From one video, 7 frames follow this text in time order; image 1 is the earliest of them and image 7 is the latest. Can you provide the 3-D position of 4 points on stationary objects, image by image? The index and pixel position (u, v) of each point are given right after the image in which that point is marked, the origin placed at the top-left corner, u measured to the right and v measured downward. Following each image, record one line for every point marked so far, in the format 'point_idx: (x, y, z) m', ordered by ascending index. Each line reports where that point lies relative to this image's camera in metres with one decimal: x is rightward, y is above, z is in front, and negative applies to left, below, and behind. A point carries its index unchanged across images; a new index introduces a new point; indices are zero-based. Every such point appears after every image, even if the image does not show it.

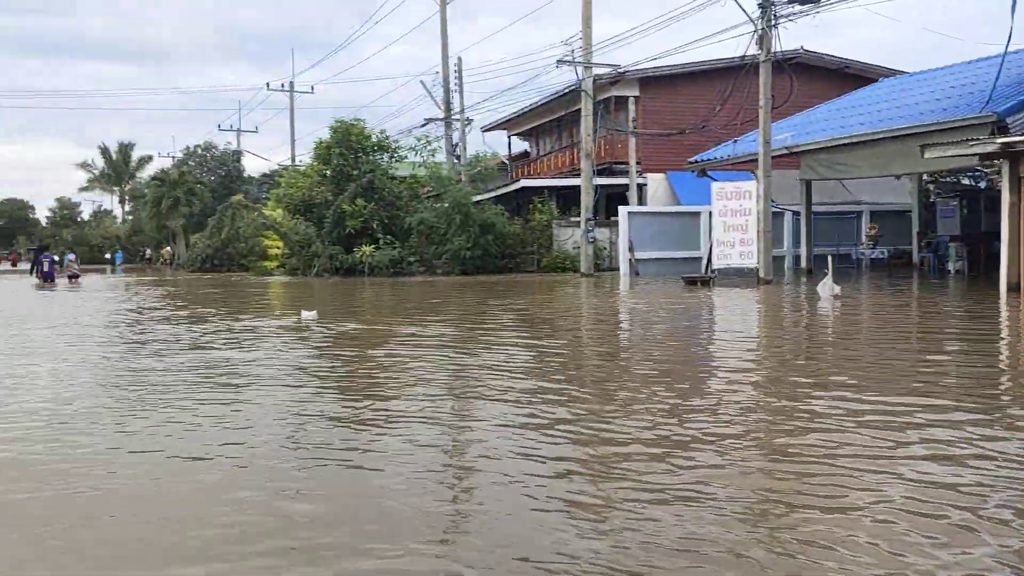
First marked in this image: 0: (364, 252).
0: (-3.4, +0.8, +19.5) m
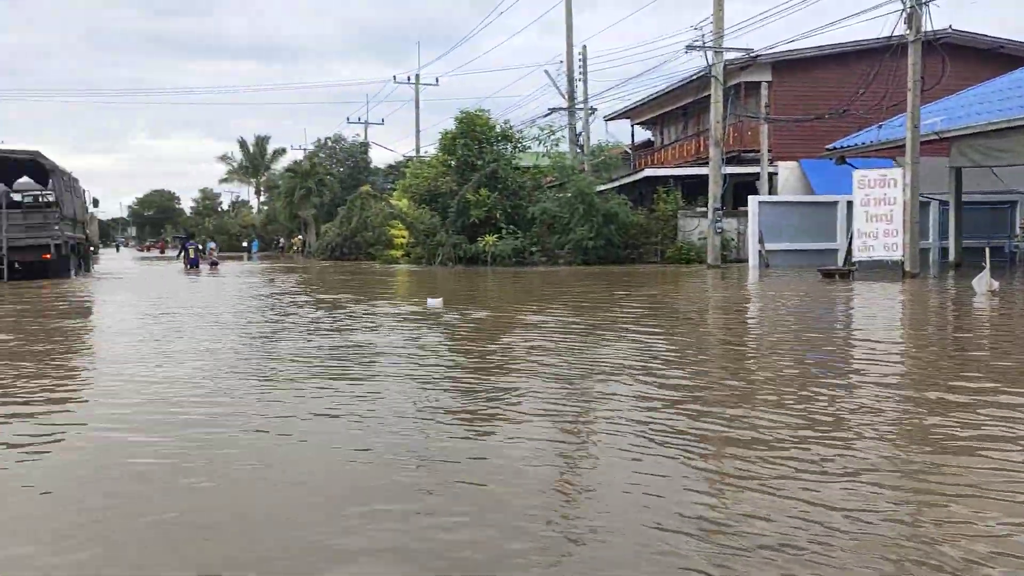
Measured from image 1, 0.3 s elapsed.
0: (-0.5, +1.1, +19.7) m
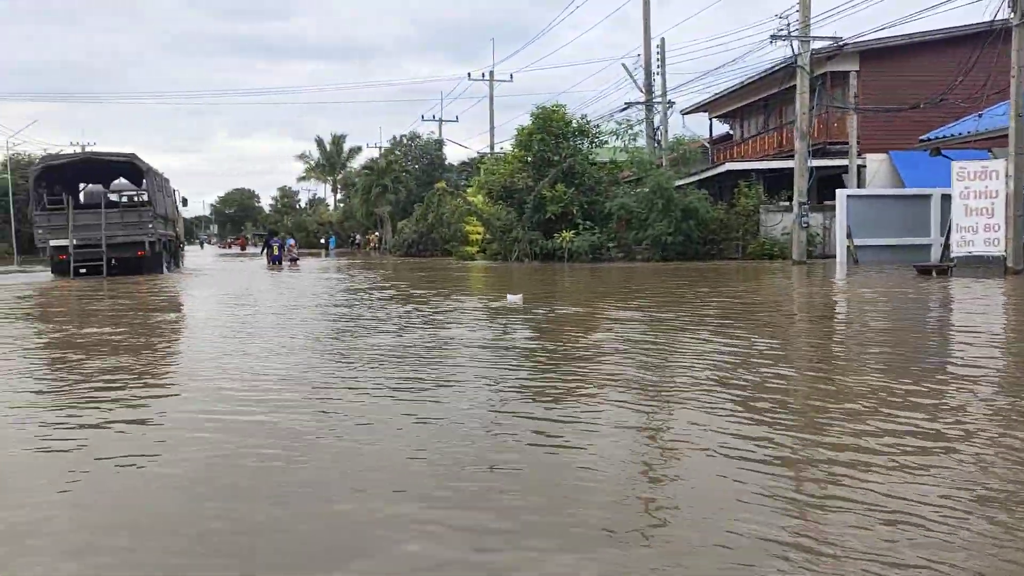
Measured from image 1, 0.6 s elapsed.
0: (+1.2, +1.2, +19.6) m
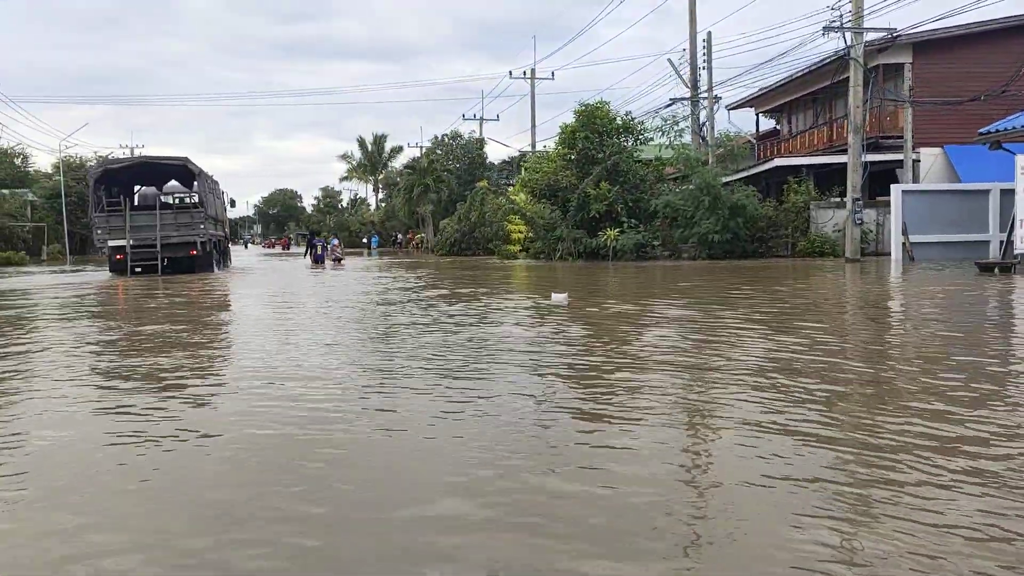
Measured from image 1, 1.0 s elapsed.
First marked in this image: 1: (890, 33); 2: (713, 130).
0: (+2.3, +1.2, +19.4) m
1: (+6.7, +4.5, +14.9) m
2: (+4.6, +3.6, +19.1) m
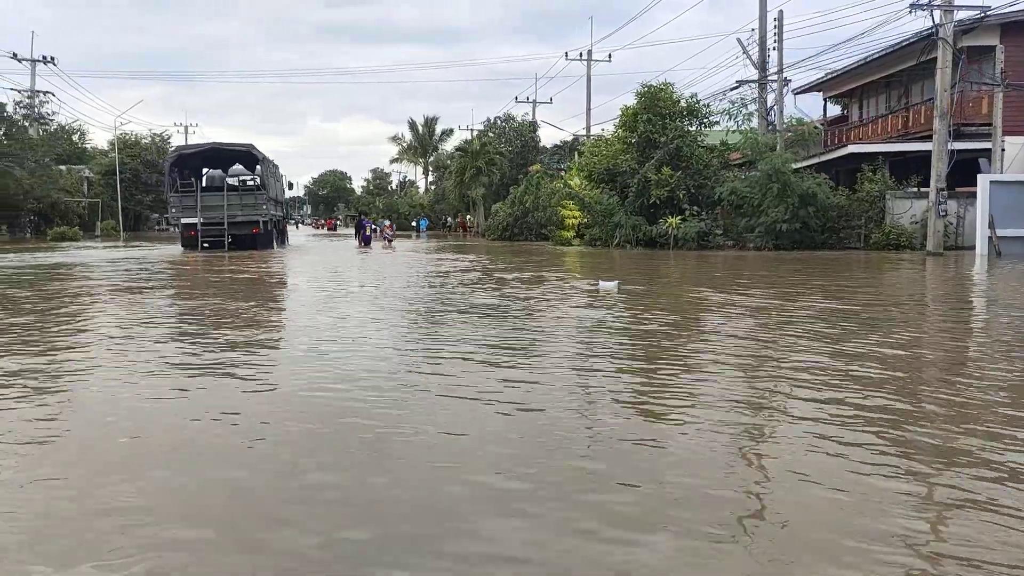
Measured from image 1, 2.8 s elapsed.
0: (+3.5, +1.4, +18.7) m
1: (+7.8, +4.6, +13.9) m
2: (+5.8, +3.8, +18.2) m
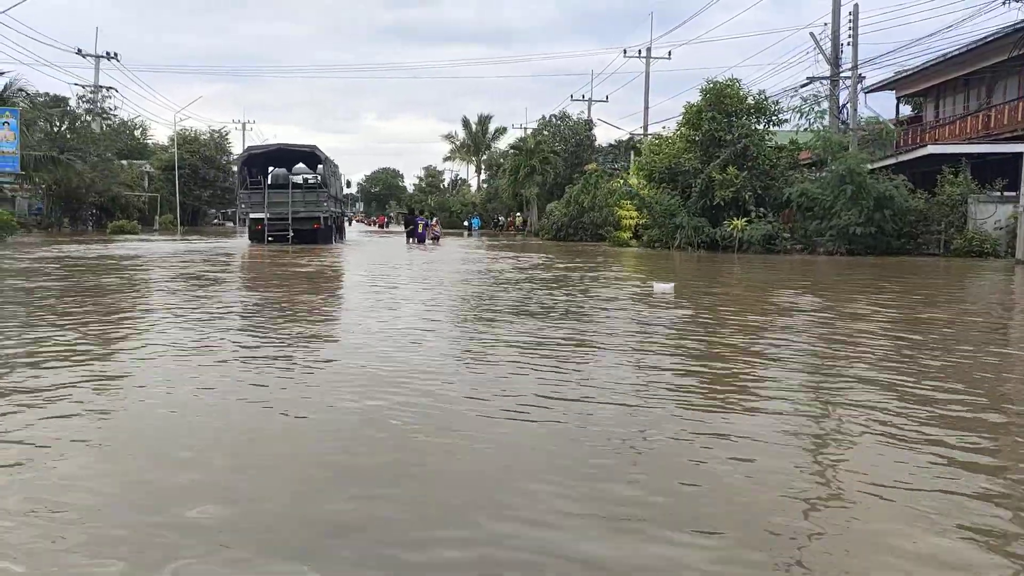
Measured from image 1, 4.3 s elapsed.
0: (+4.7, +1.3, +18.1) m
1: (+8.8, +4.4, +13.0) m
2: (+7.1, +3.6, +17.4) m
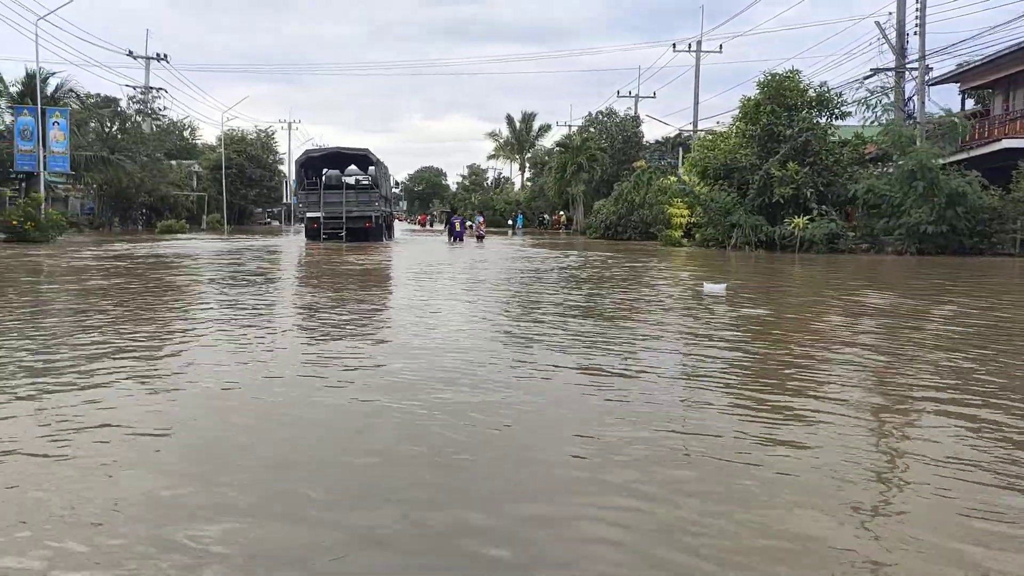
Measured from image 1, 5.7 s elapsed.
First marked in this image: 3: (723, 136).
0: (+5.8, +1.3, +17.4) m
1: (+9.6, +4.4, +12.1) m
2: (+8.1, +3.6, +16.6) m
3: (+4.8, +3.6, +19.9) m
